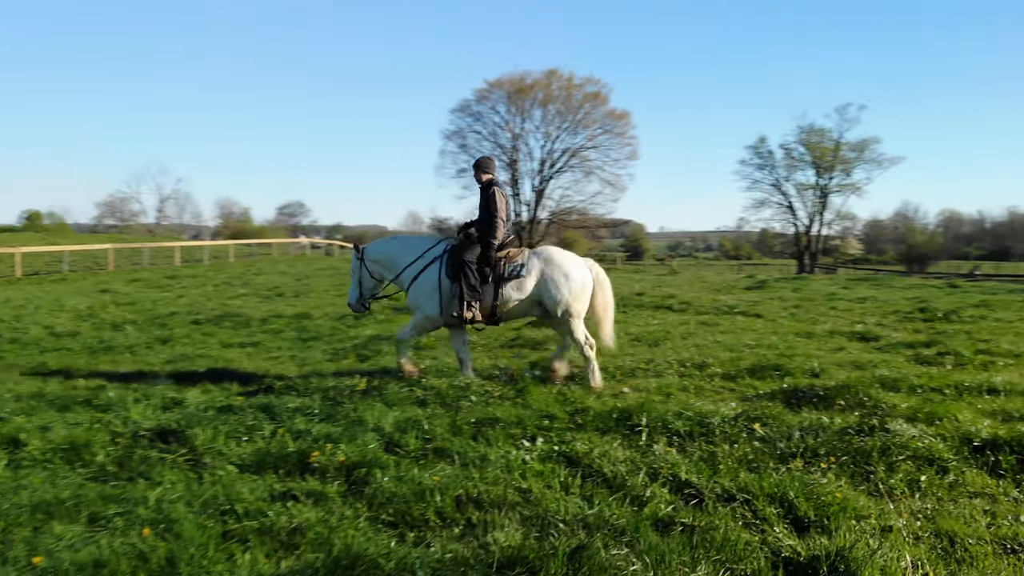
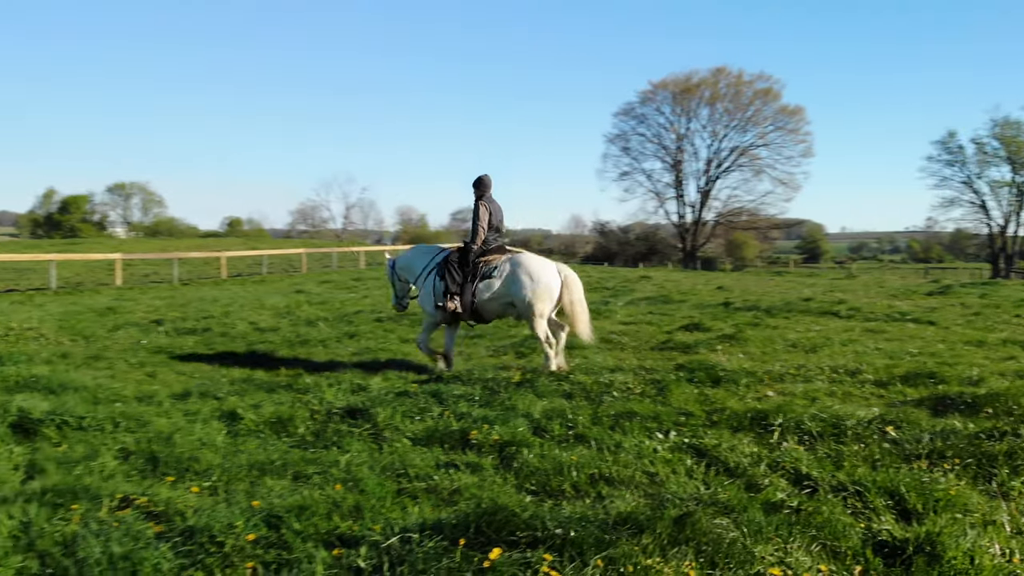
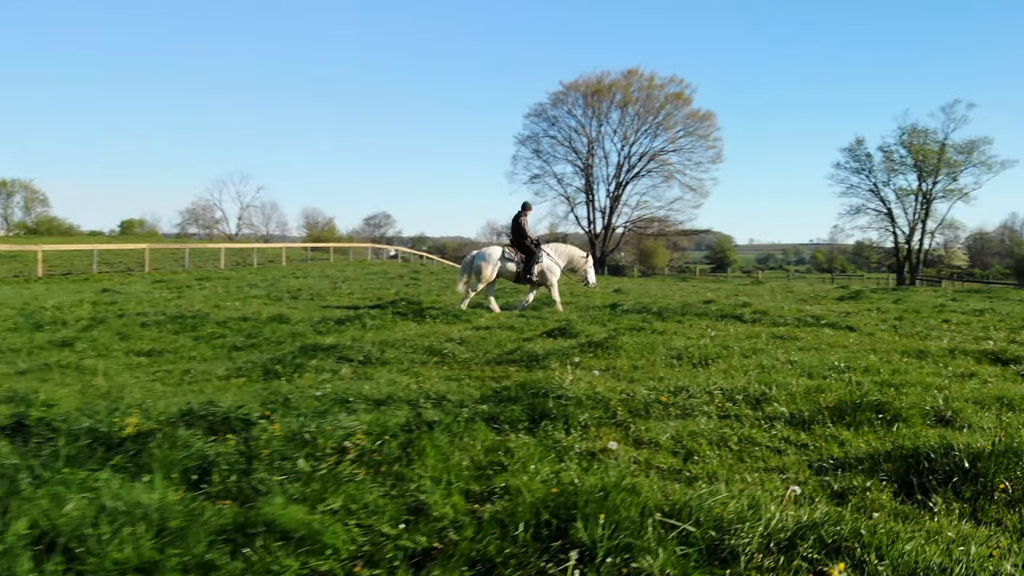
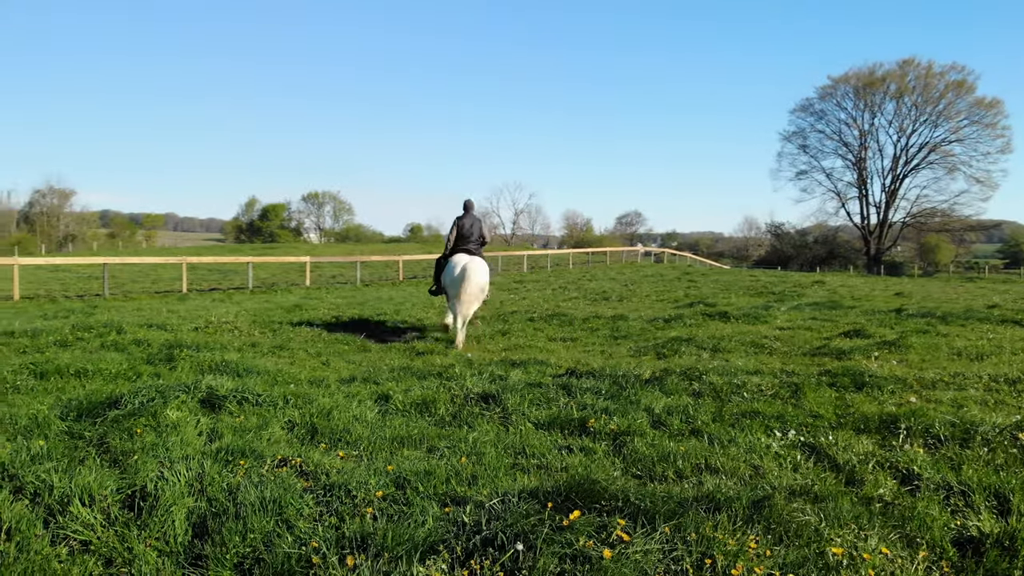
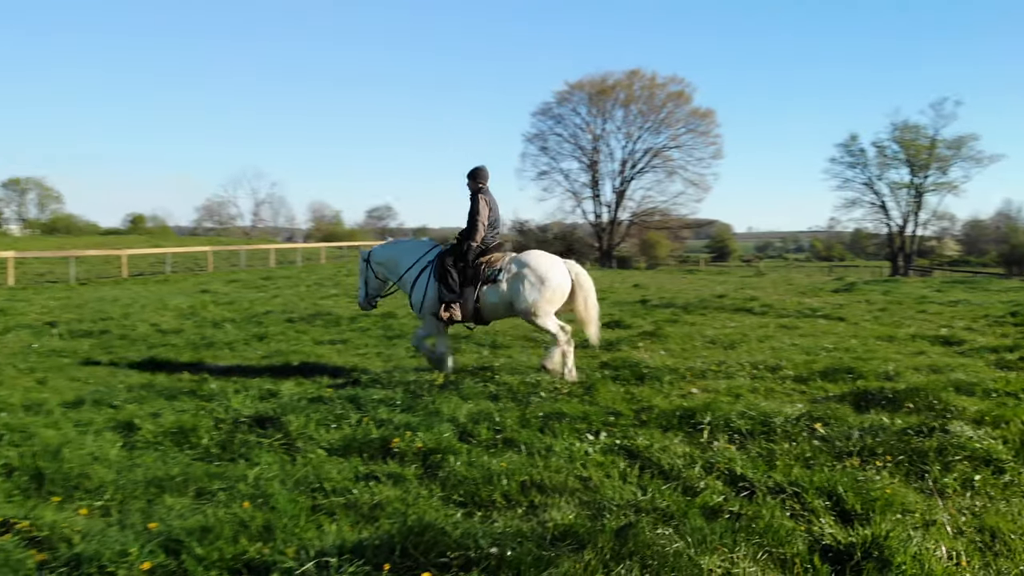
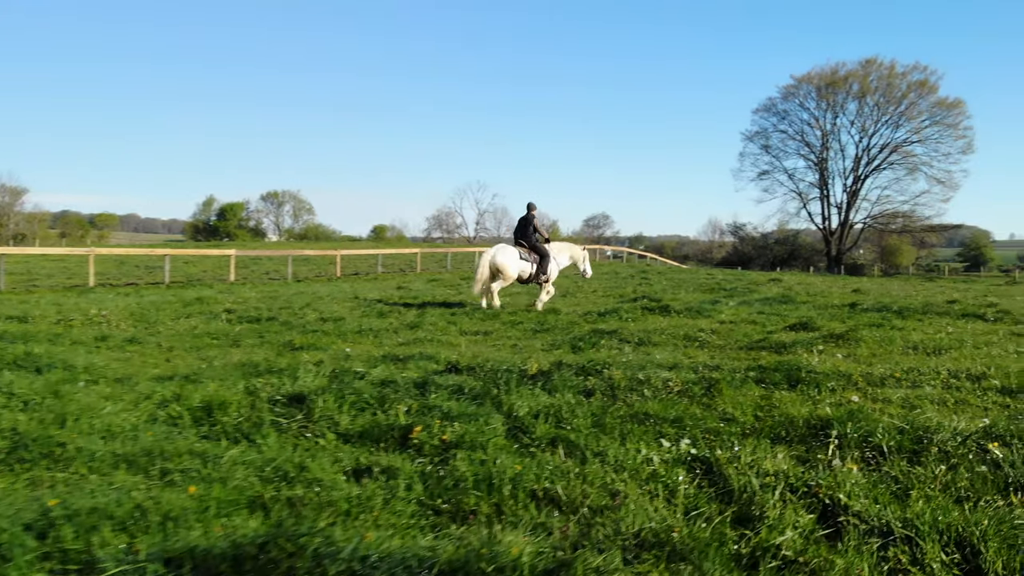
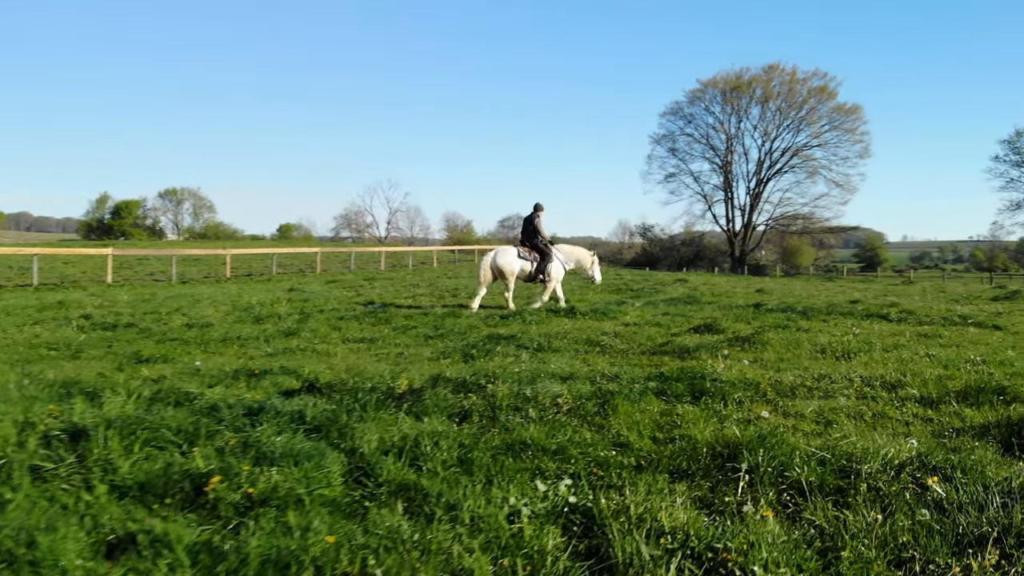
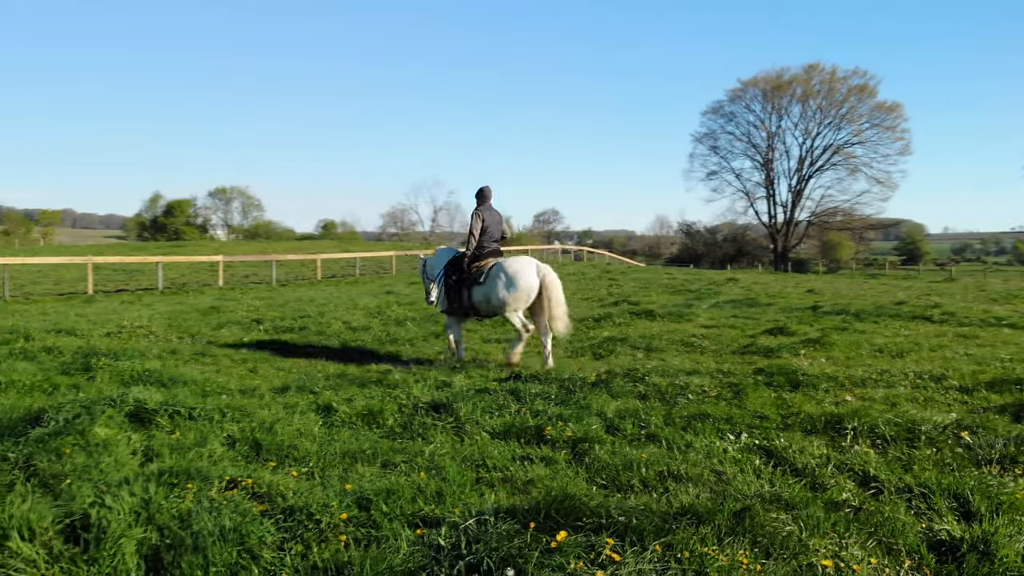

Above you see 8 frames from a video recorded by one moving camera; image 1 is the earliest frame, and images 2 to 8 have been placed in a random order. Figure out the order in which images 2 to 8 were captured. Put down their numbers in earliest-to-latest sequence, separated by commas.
5, 2, 8, 4, 6, 7, 3
